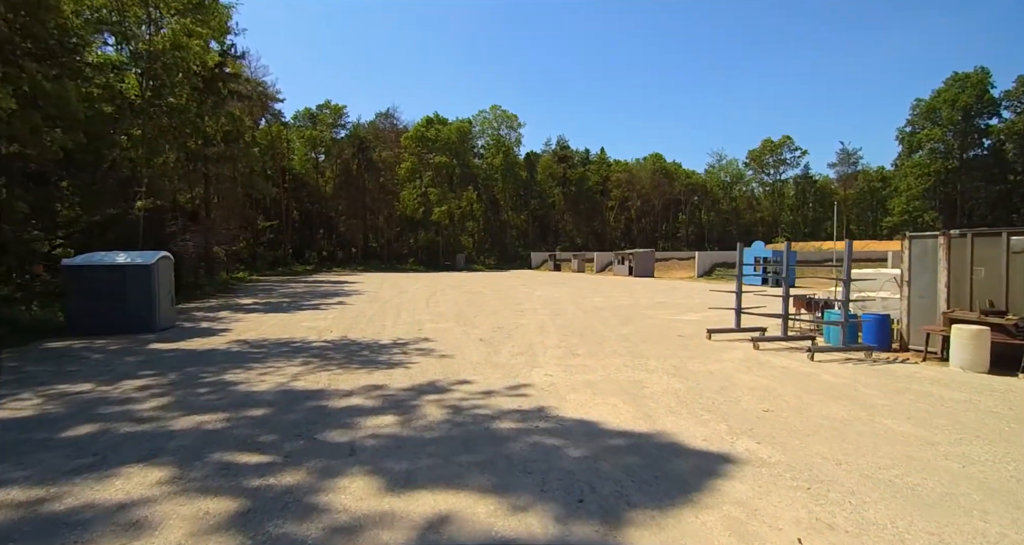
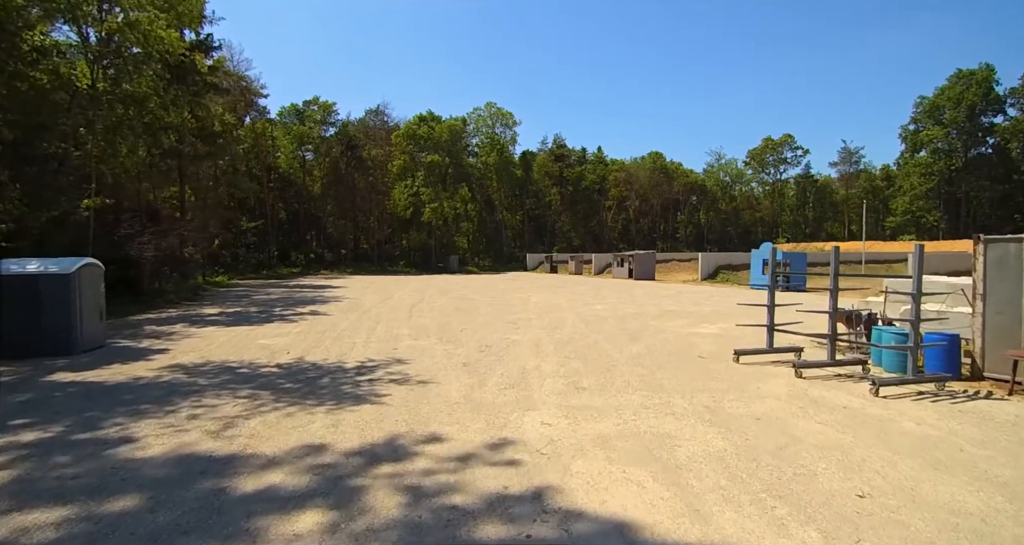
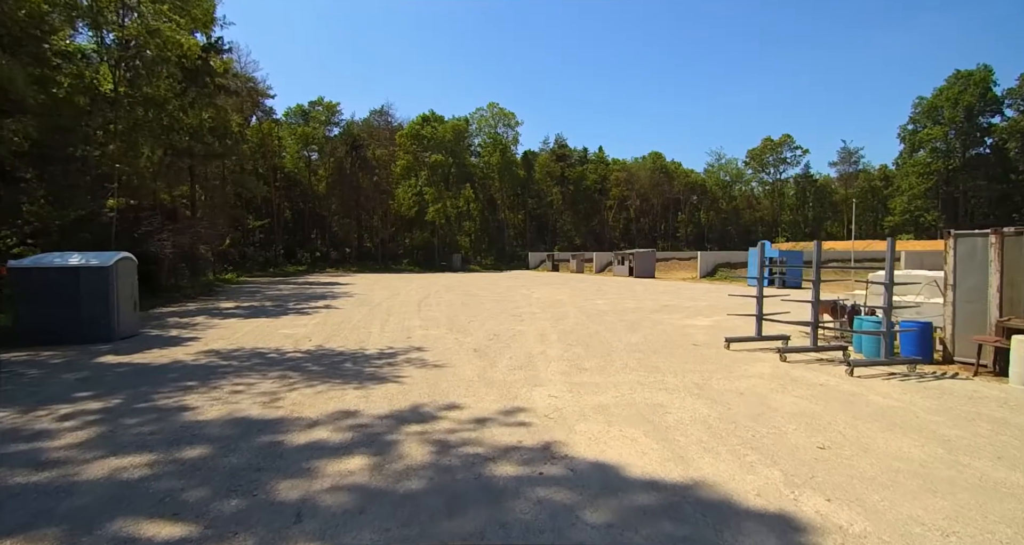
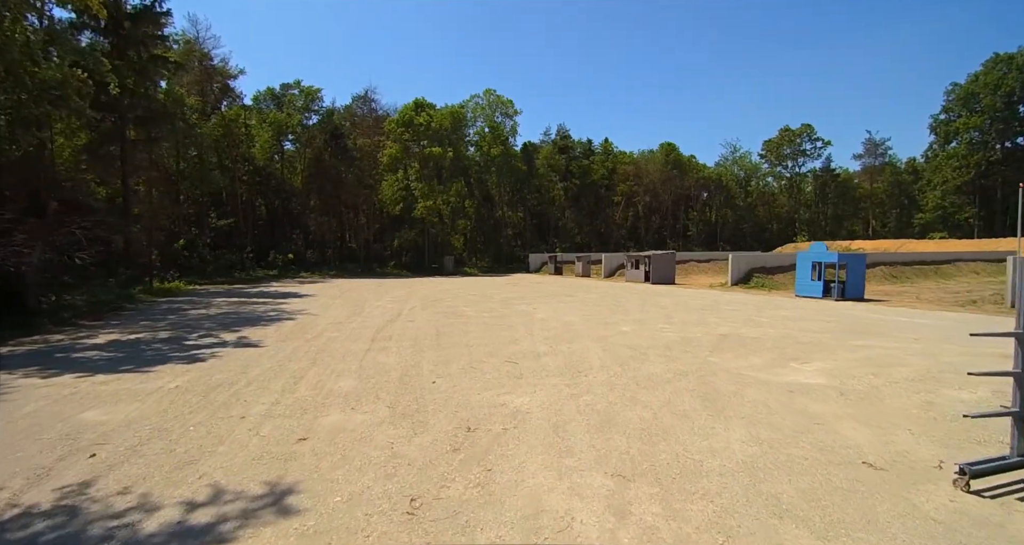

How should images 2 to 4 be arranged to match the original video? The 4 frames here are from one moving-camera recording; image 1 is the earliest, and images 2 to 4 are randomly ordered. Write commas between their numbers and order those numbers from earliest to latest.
3, 2, 4
